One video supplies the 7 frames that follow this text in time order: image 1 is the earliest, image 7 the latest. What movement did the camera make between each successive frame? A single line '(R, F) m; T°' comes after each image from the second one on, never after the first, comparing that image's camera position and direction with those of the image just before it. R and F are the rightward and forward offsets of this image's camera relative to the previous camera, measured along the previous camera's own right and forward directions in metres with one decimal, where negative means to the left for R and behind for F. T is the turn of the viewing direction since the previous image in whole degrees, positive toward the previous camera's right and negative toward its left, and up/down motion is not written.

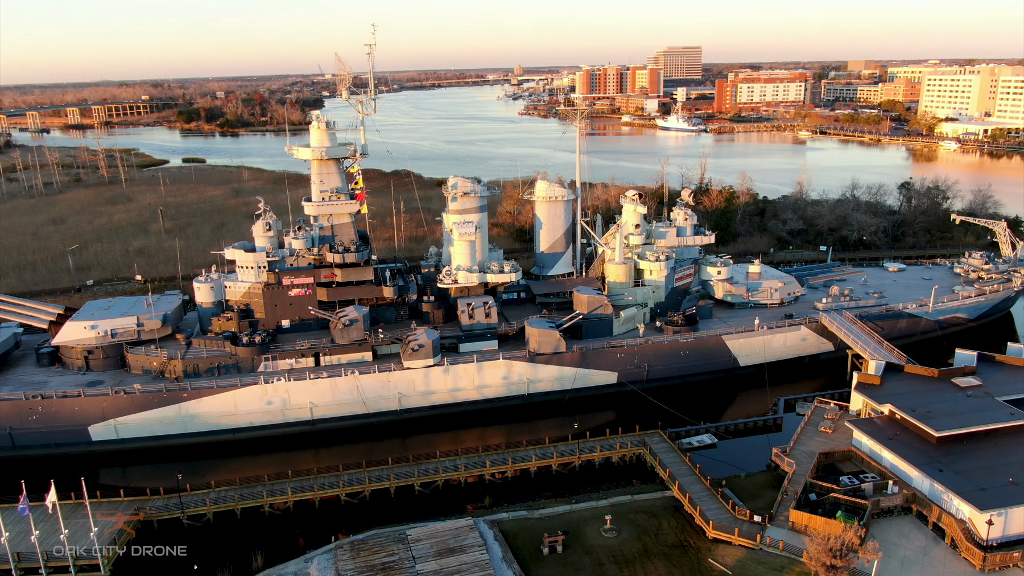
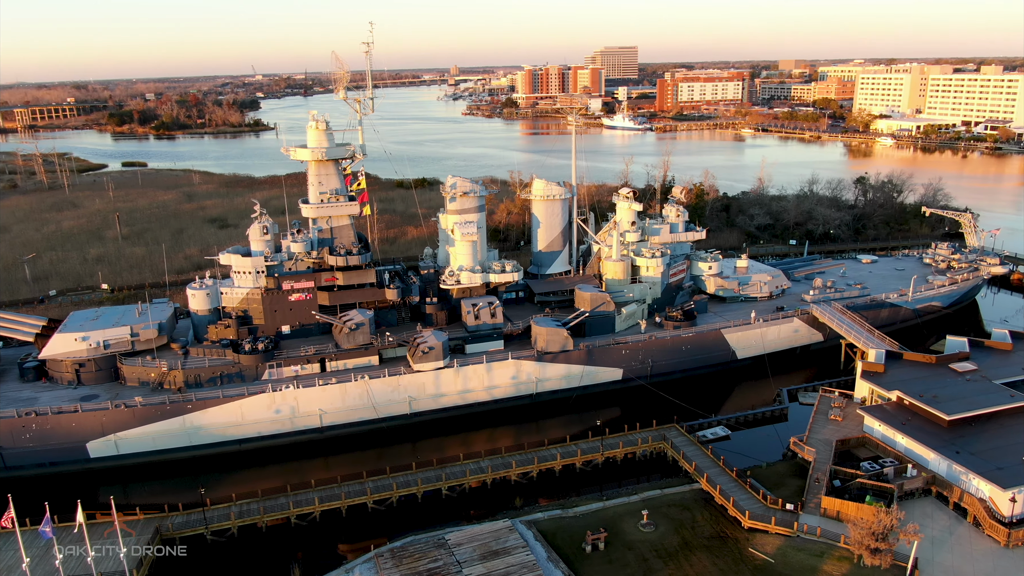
(-1.8, +0.2) m; +5°
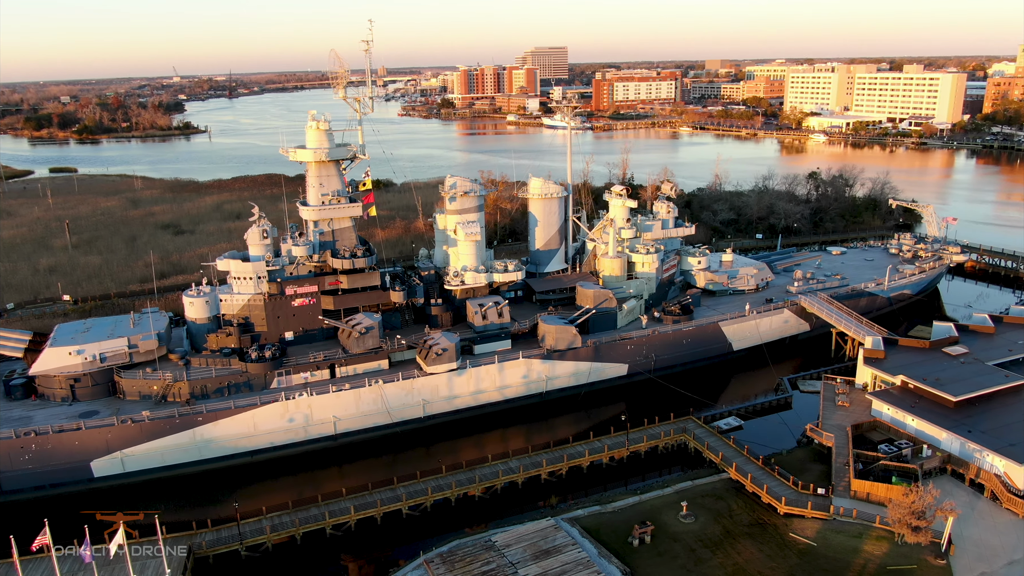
(-2.0, +0.2) m; +5°
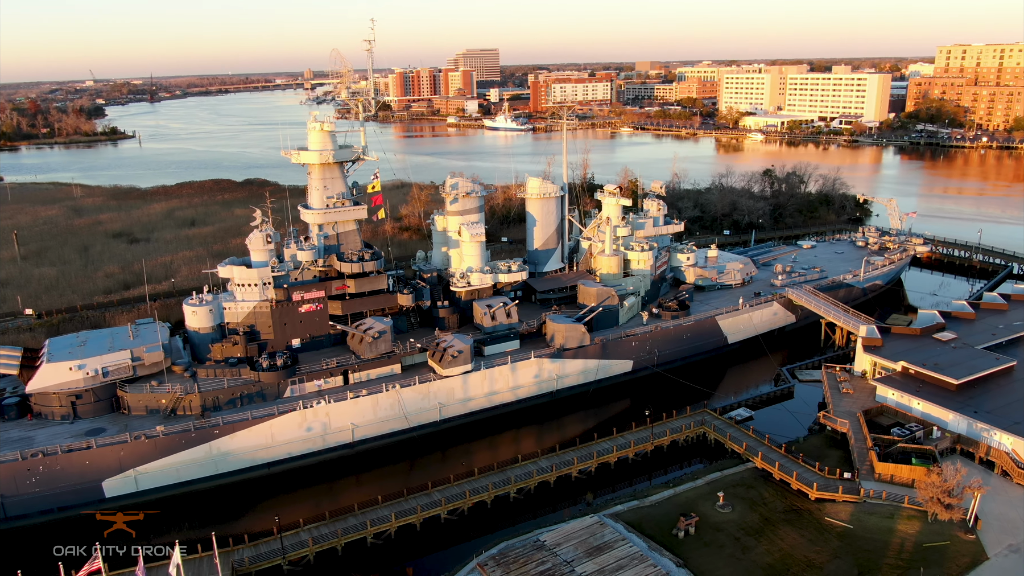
(-2.0, +0.1) m; +5°
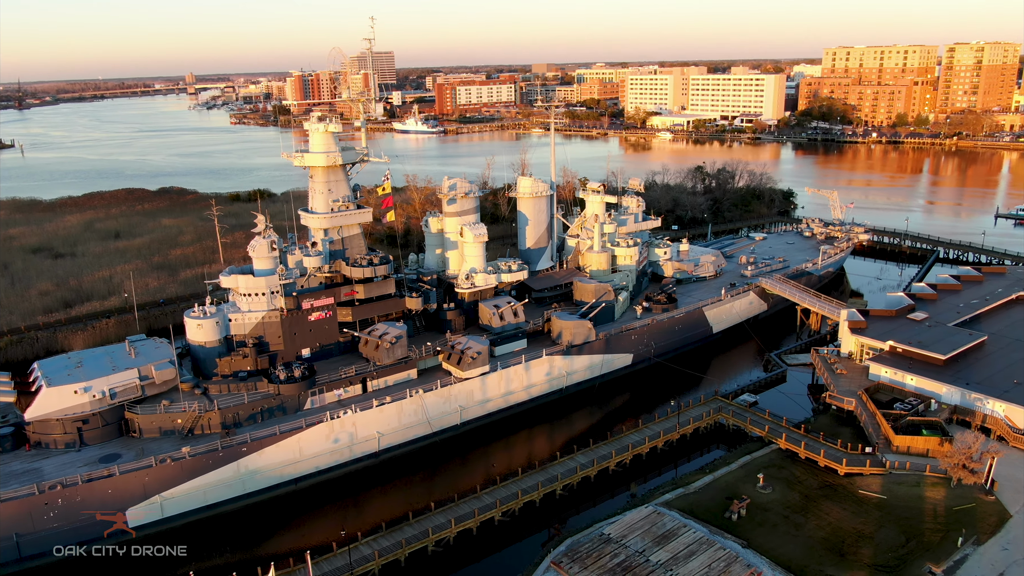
(-2.9, +0.2) m; +8°
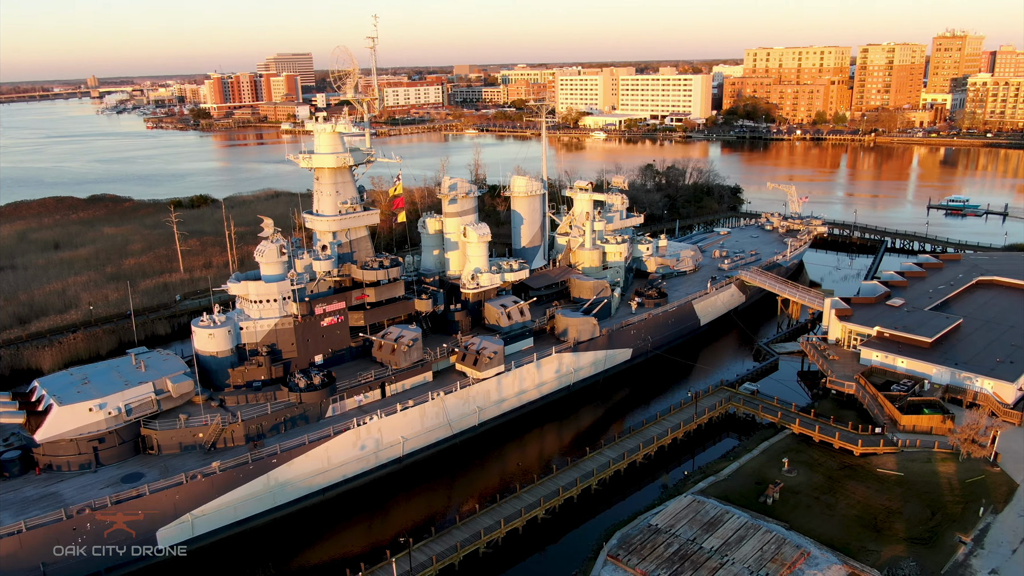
(-2.2, +0.1) m; +6°
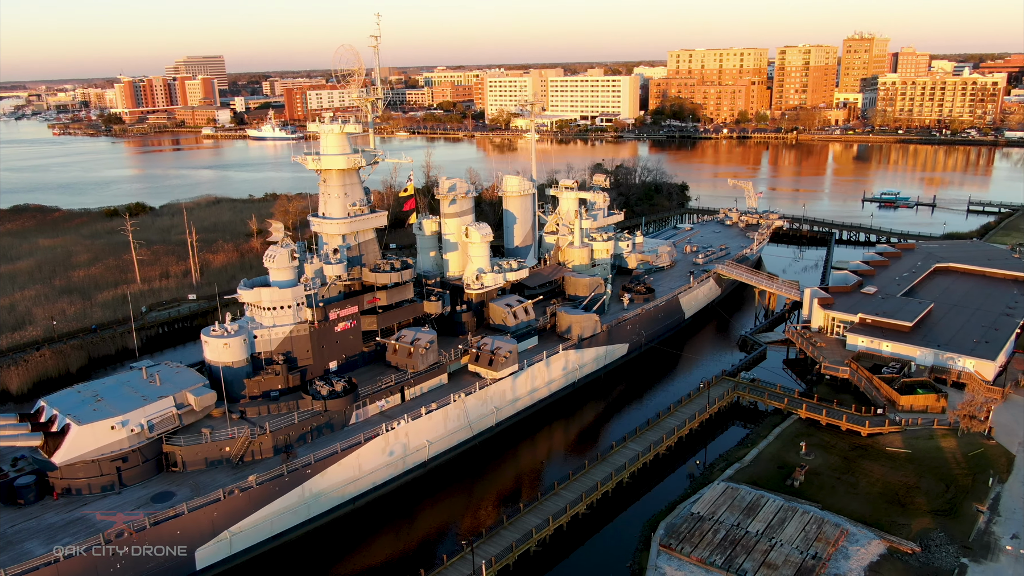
(-2.2, +0.1) m; +6°
